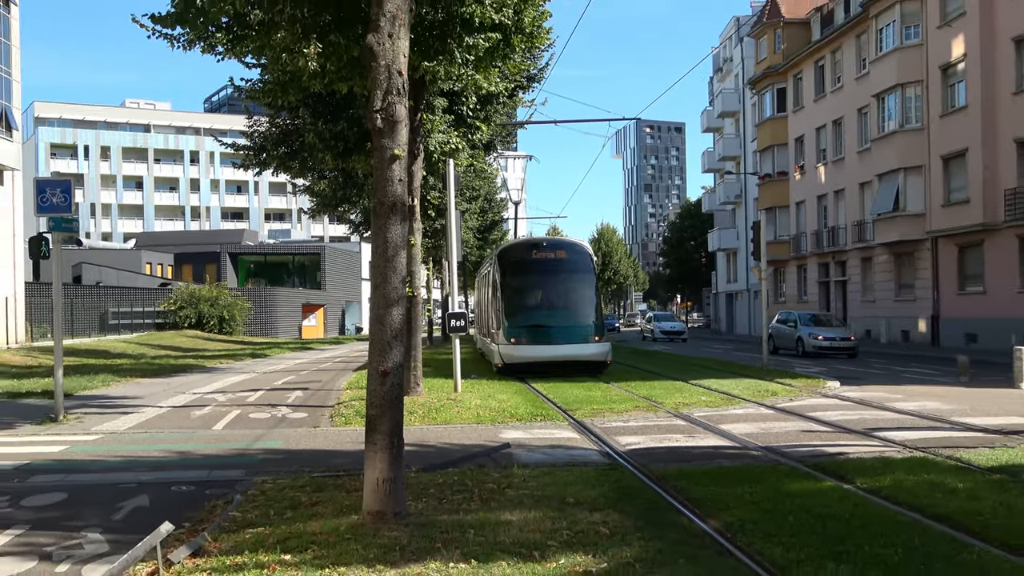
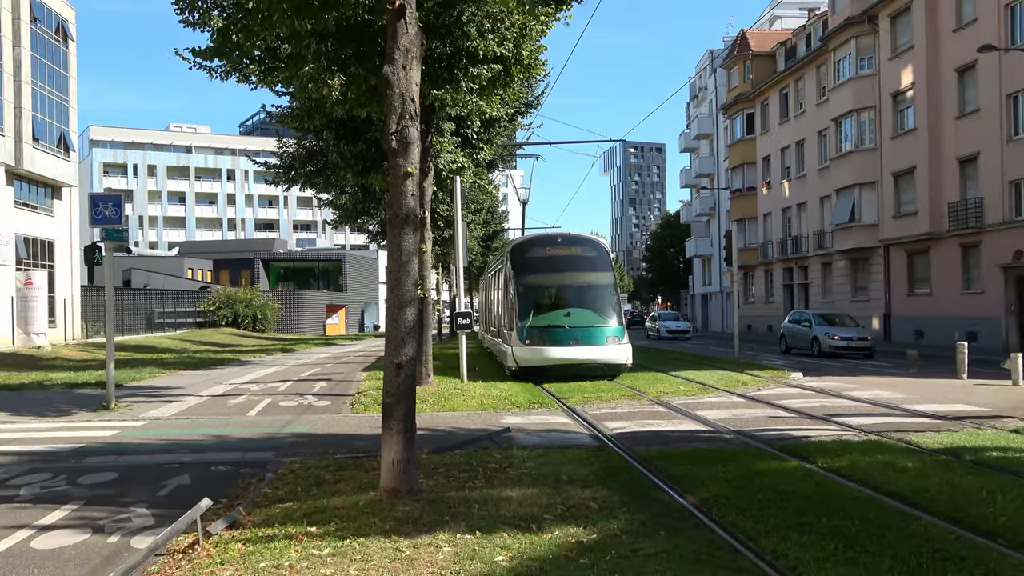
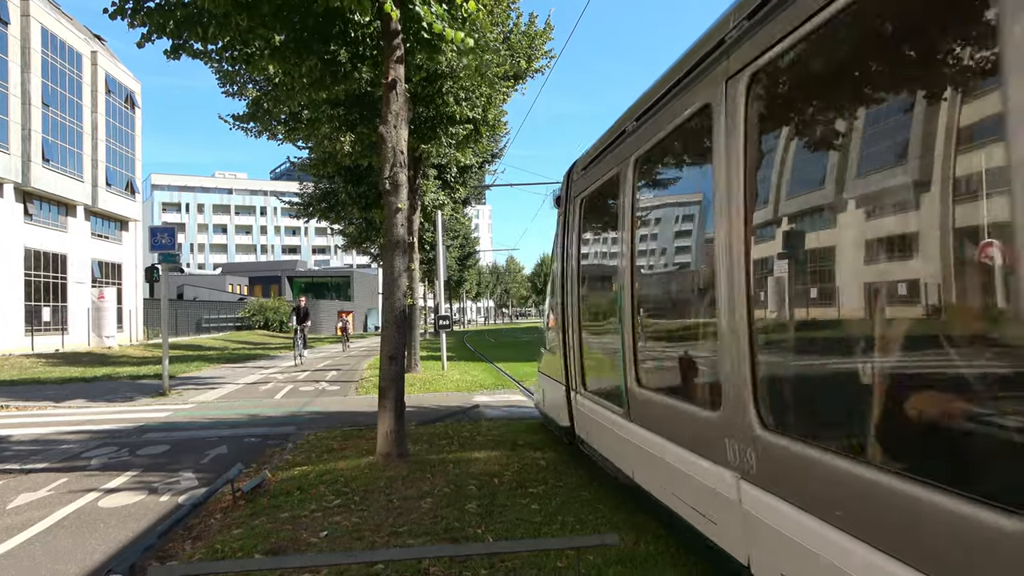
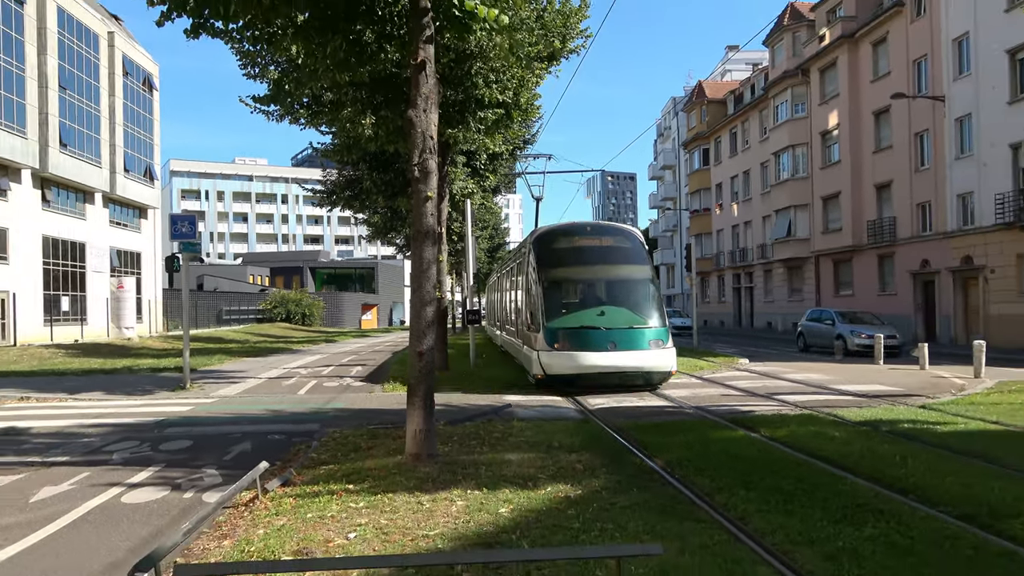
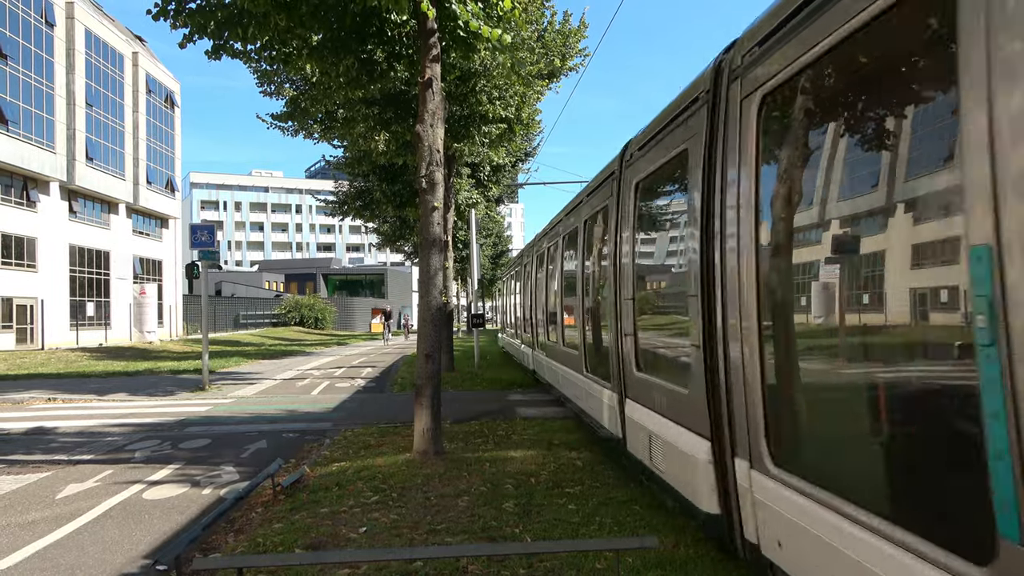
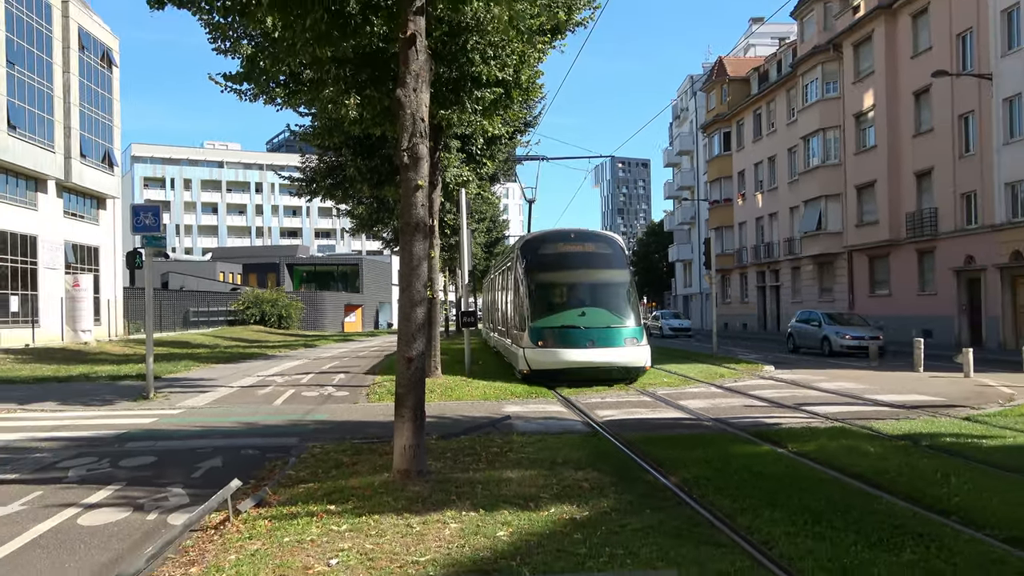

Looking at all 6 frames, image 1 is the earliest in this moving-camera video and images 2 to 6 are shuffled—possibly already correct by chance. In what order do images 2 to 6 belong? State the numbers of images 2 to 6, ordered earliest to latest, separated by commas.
2, 6, 4, 5, 3
